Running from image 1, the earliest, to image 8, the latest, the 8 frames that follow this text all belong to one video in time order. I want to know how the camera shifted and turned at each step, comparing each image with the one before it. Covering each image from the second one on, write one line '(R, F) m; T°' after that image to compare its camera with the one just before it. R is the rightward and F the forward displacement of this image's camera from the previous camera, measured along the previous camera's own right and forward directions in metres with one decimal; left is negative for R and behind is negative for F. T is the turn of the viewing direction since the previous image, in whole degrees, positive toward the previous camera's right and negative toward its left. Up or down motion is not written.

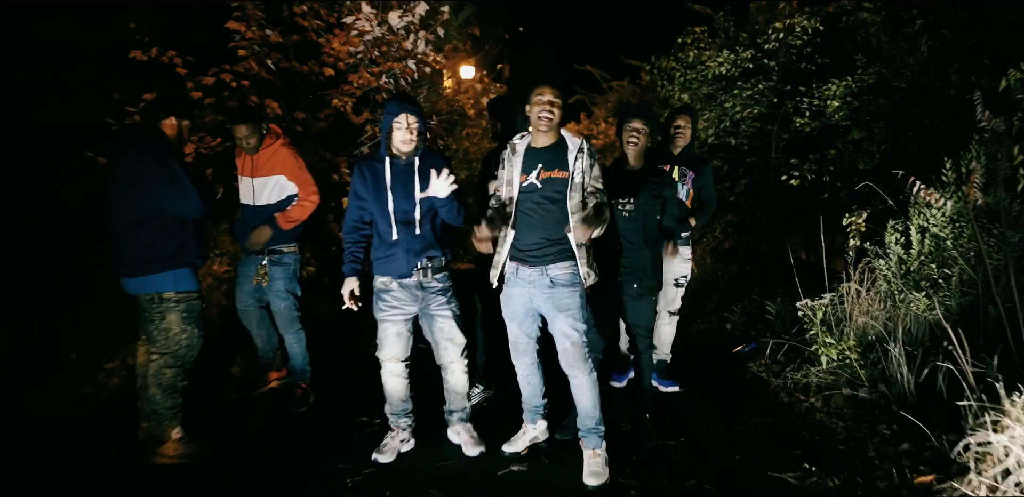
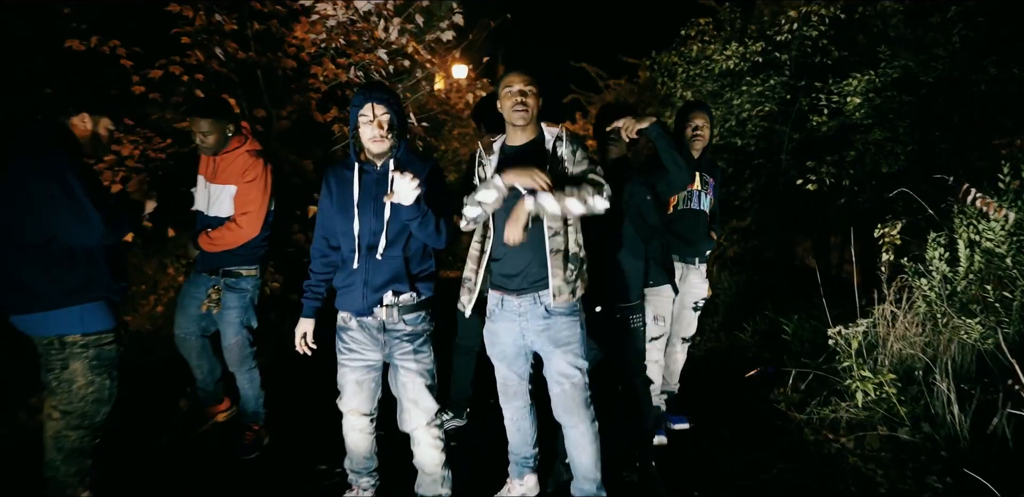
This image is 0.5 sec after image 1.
(+0.1, +0.7) m; 0°
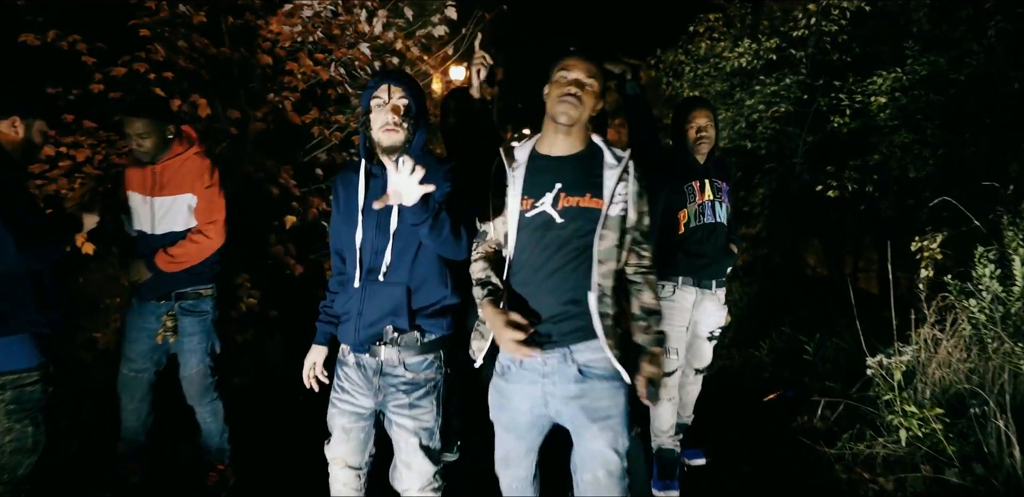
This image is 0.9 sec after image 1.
(0.0, +0.5) m; 0°
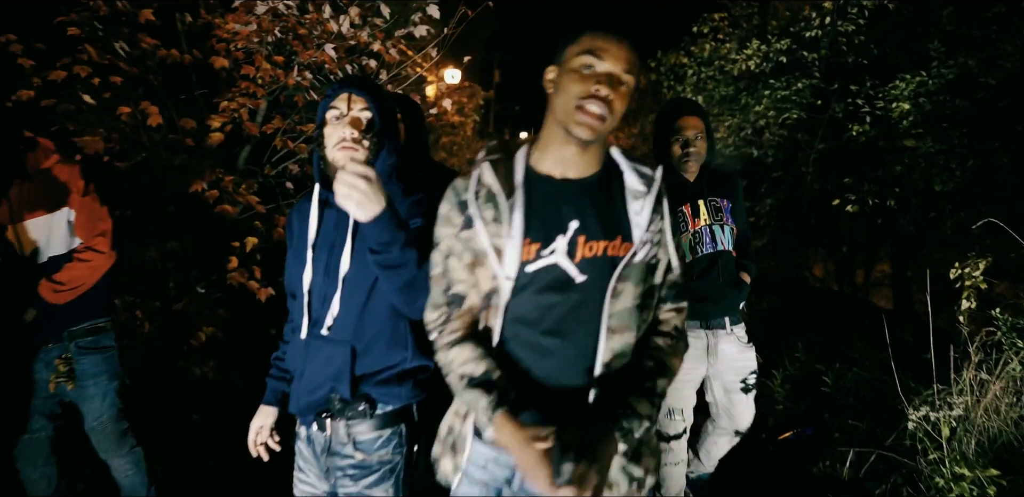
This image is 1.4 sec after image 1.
(+0.1, +0.5) m; 0°
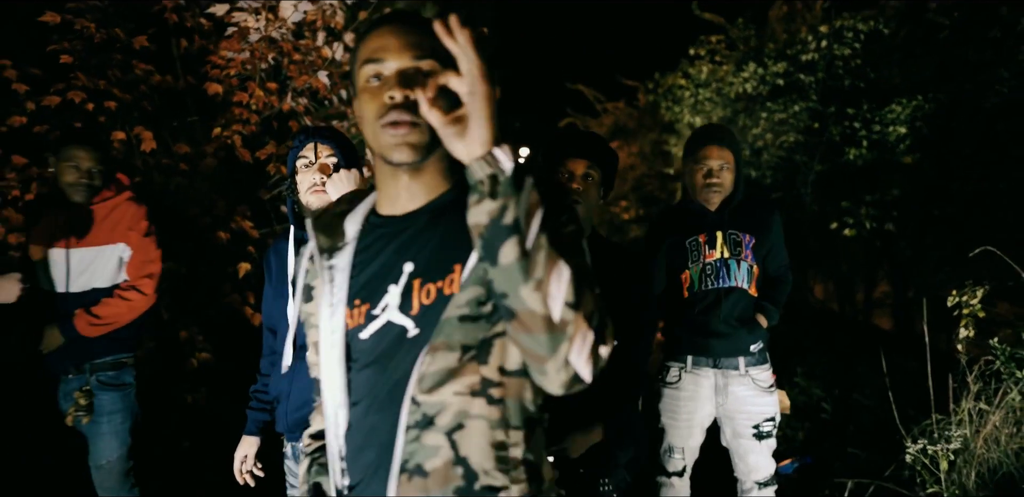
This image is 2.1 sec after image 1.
(0.0, 0.0) m; 0°
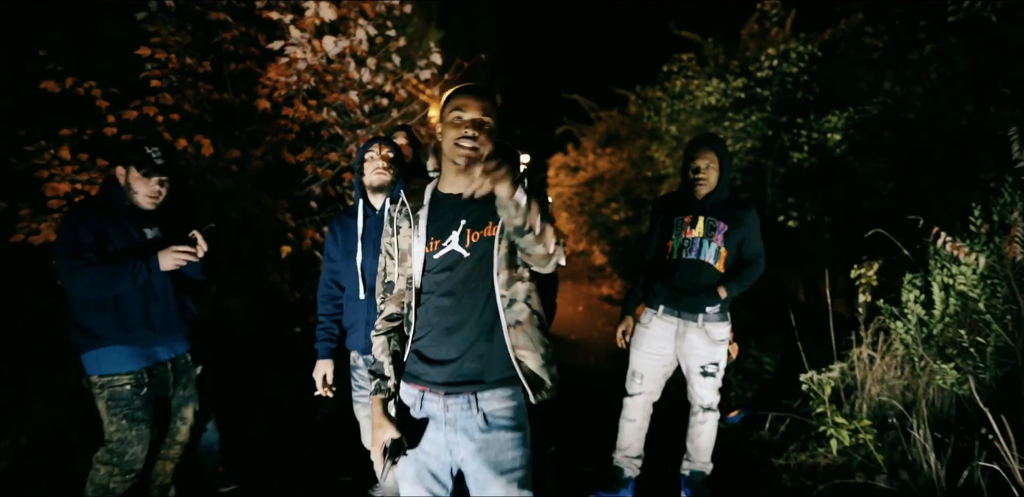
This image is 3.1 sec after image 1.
(+0.1, -1.0) m; 0°
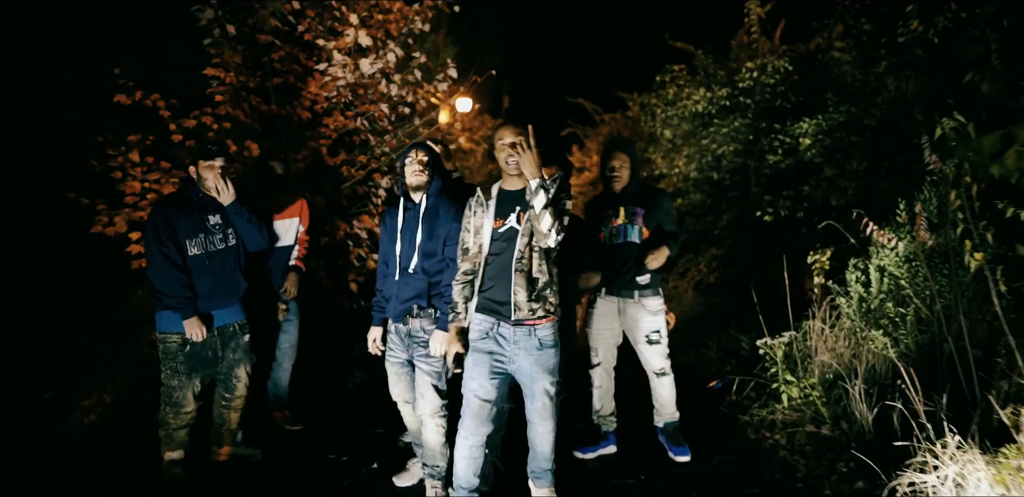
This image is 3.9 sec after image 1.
(0.0, -0.9) m; -1°
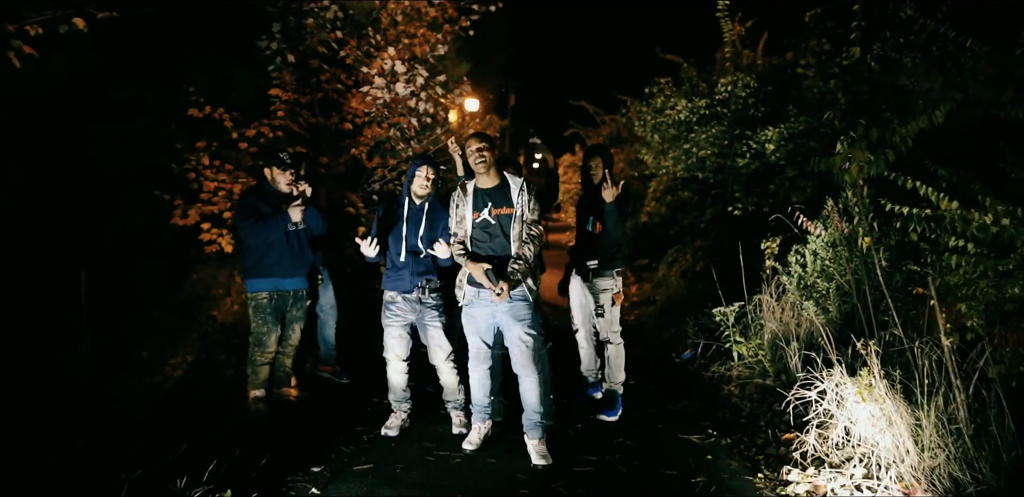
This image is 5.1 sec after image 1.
(0.0, -1.3) m; 0°
